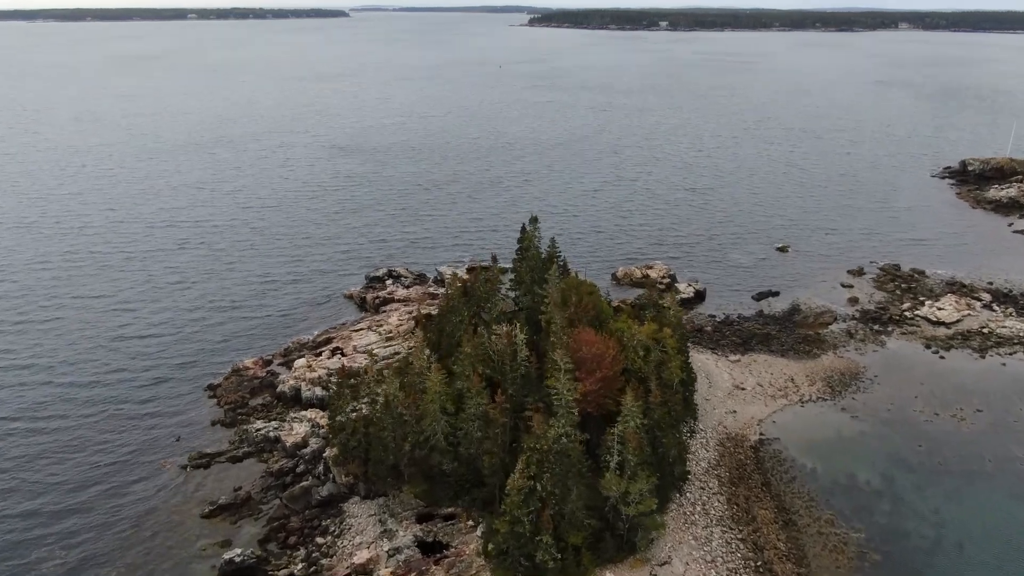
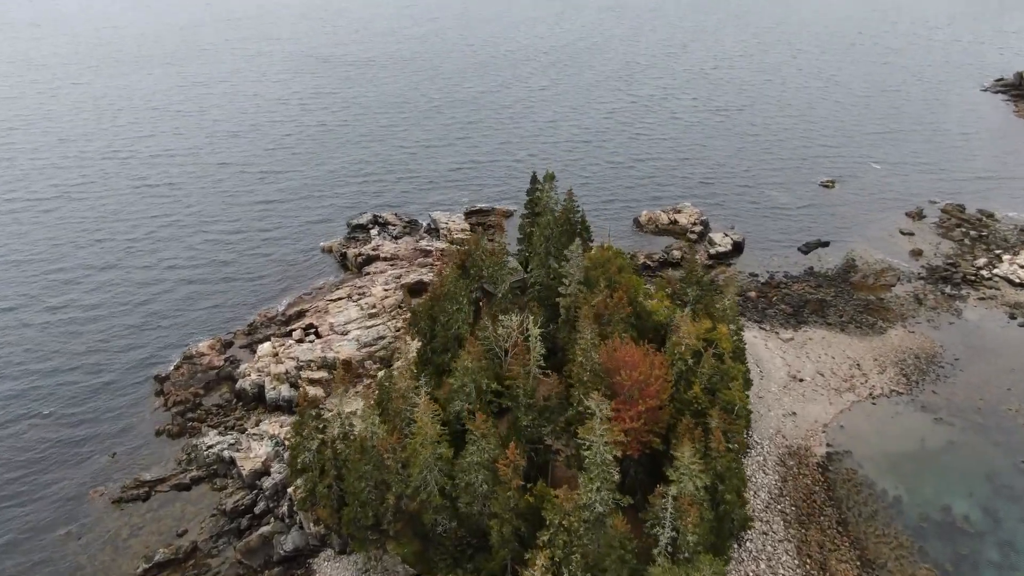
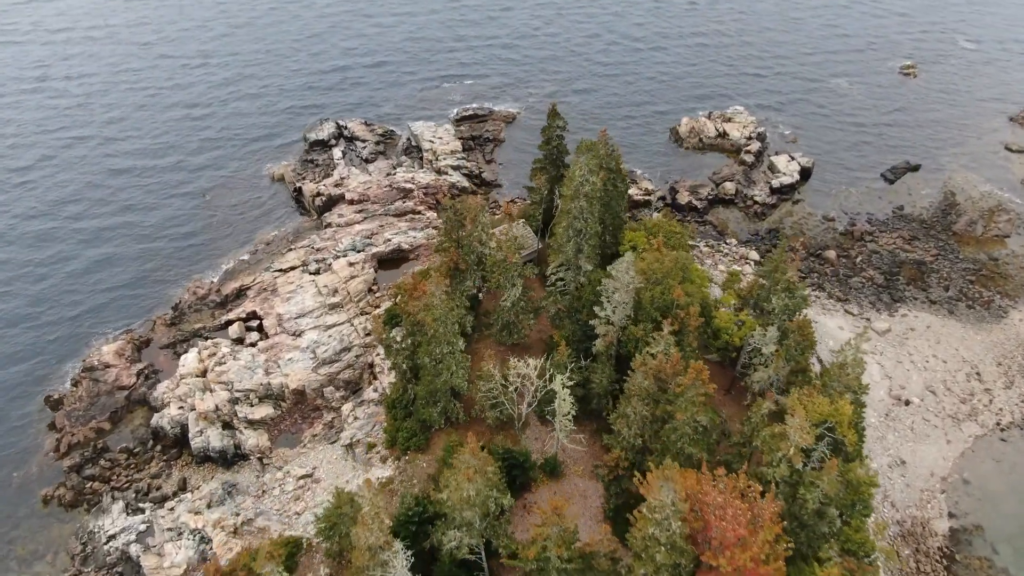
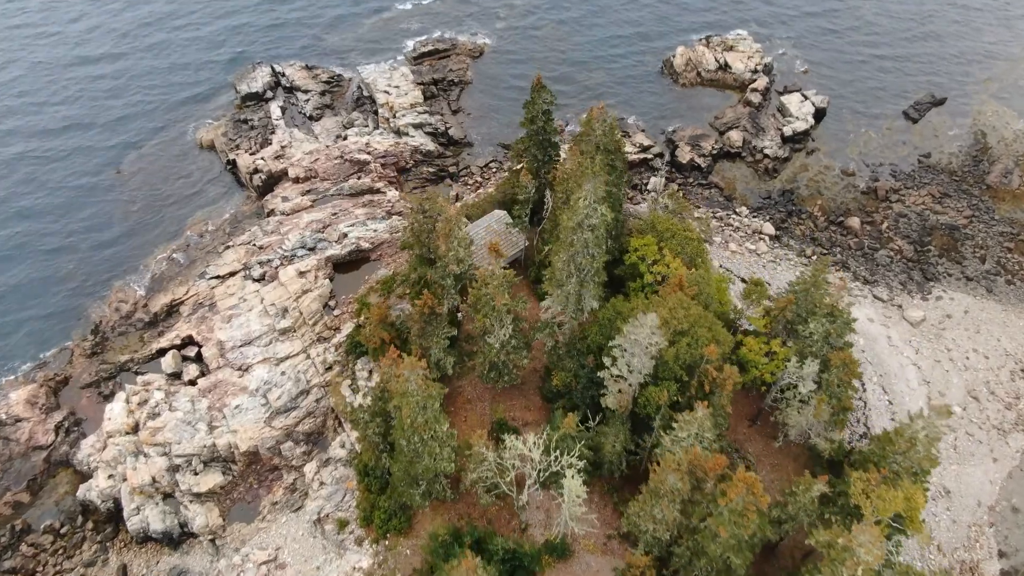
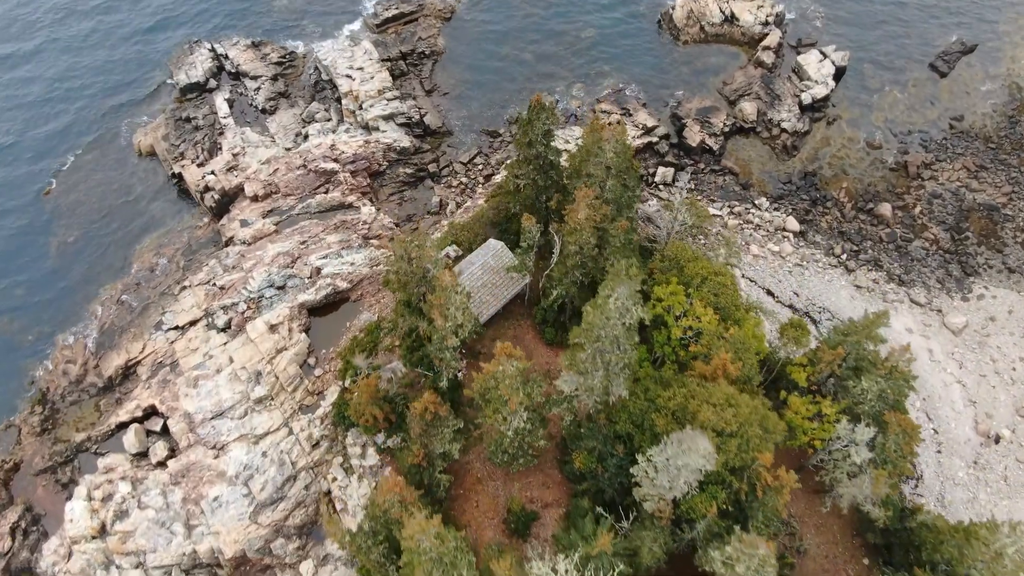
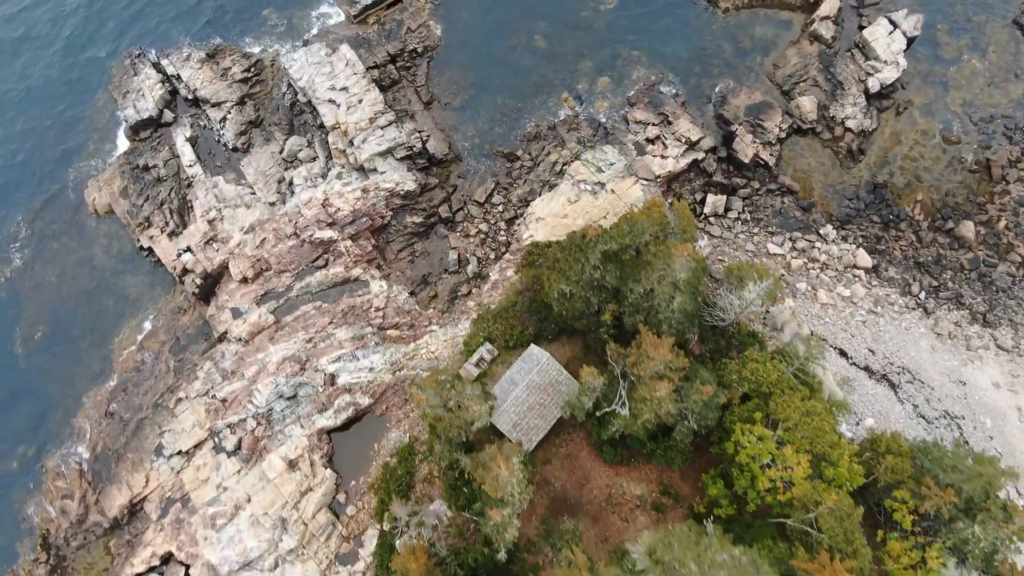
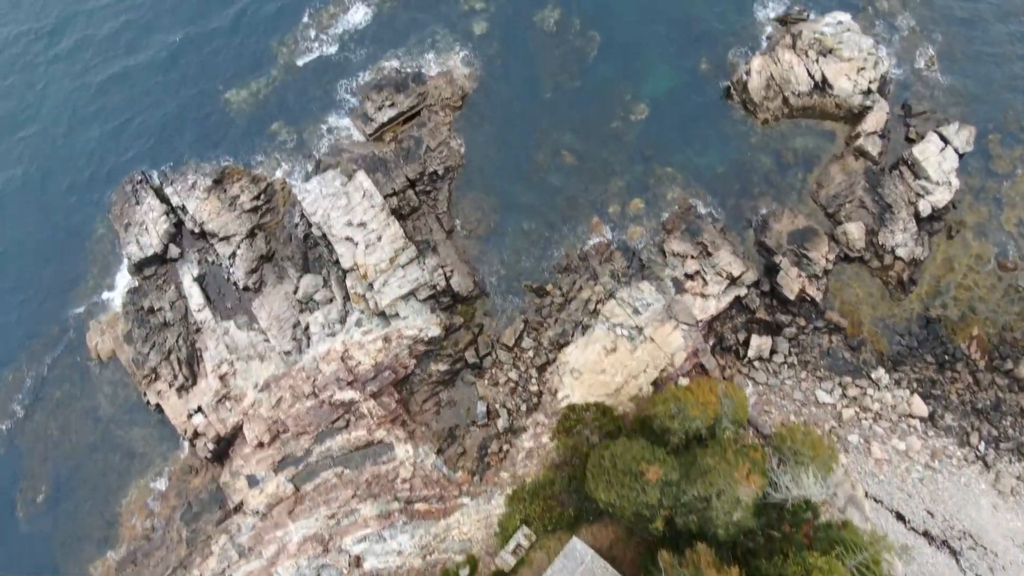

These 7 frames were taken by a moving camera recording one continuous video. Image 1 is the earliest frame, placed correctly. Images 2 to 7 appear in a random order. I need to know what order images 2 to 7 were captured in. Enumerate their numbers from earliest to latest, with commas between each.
2, 3, 4, 5, 6, 7
